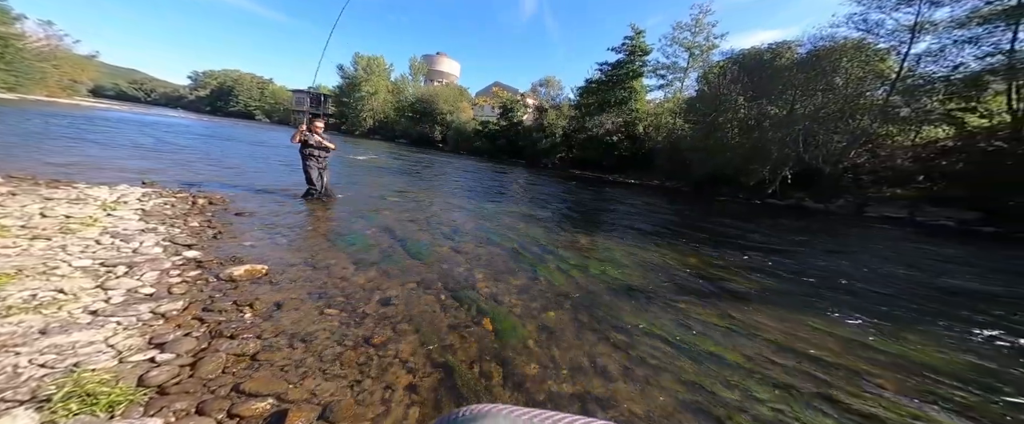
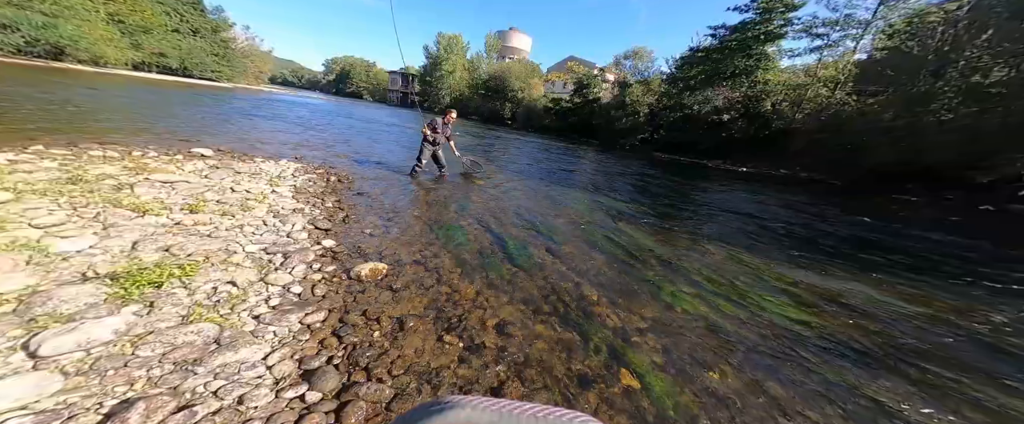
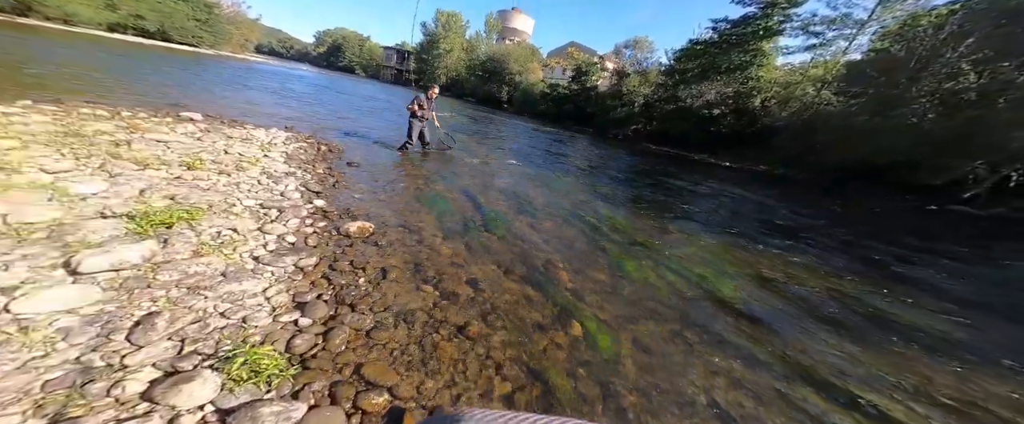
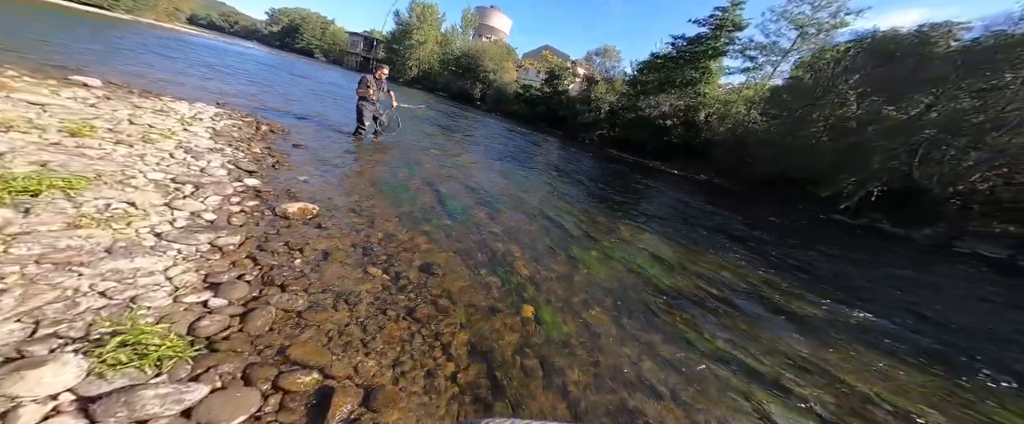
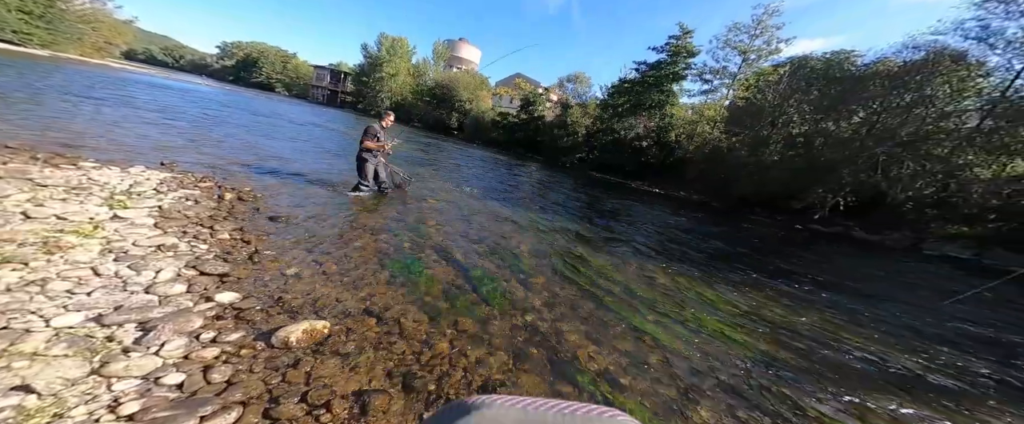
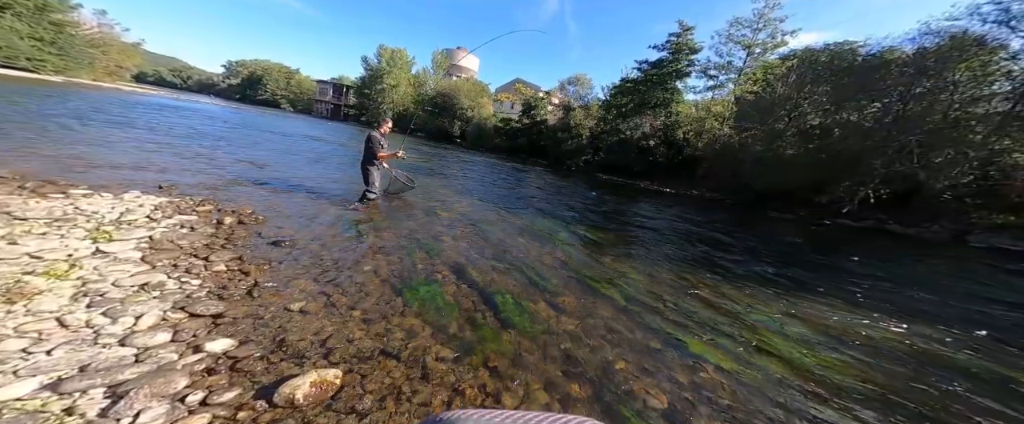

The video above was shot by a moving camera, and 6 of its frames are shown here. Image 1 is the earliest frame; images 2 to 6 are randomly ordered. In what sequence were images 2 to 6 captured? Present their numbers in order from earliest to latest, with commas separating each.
4, 3, 2, 5, 6
